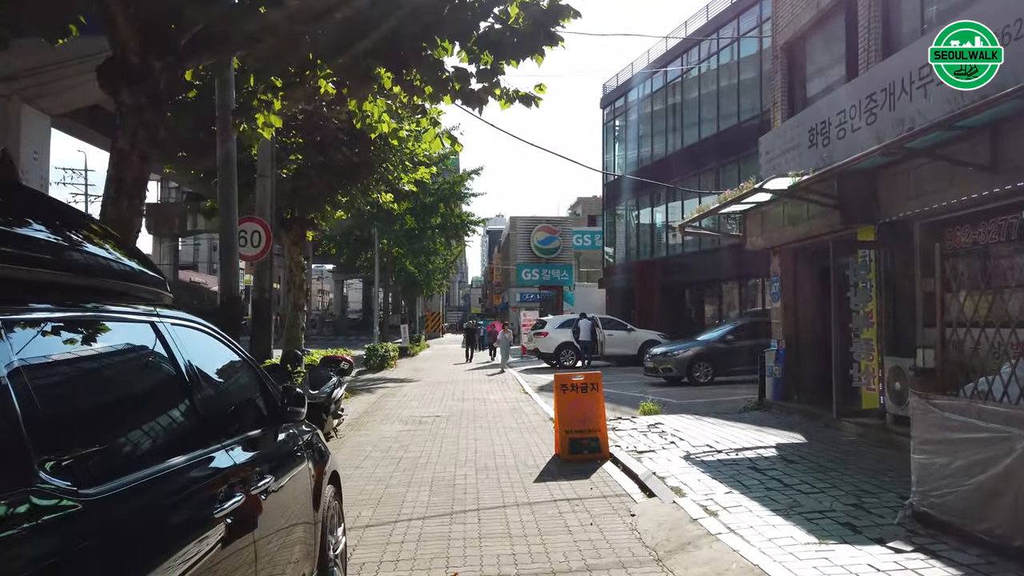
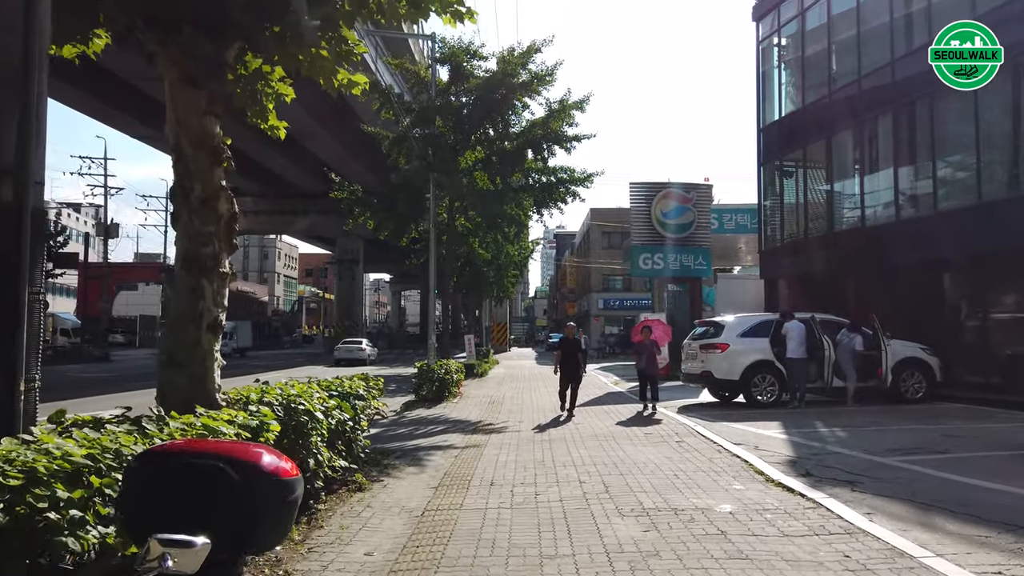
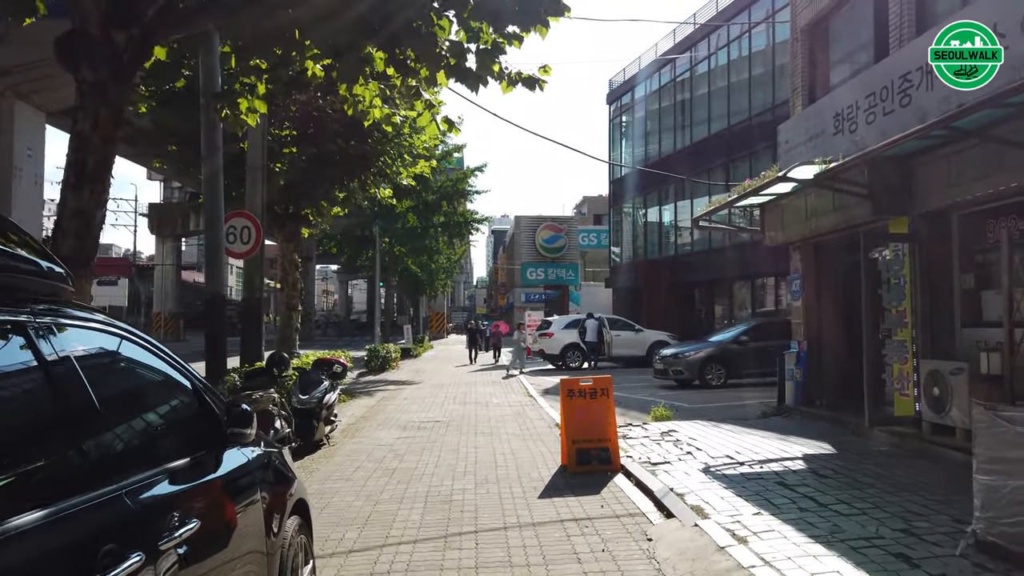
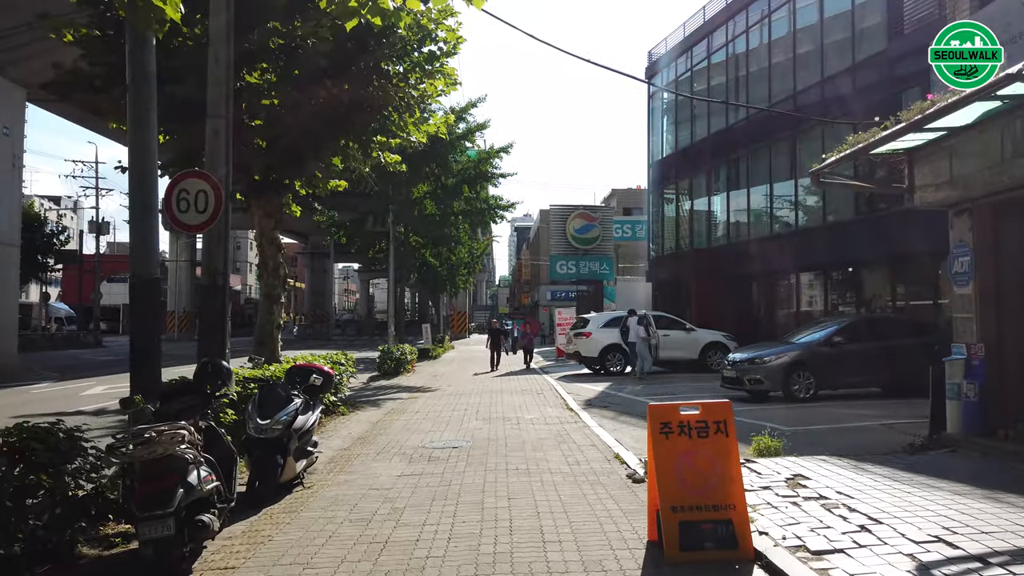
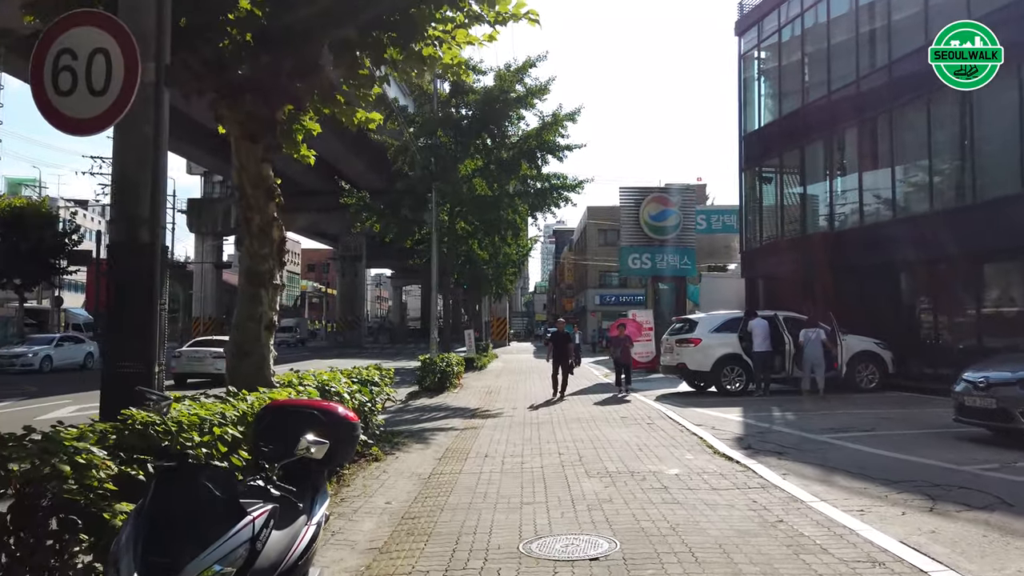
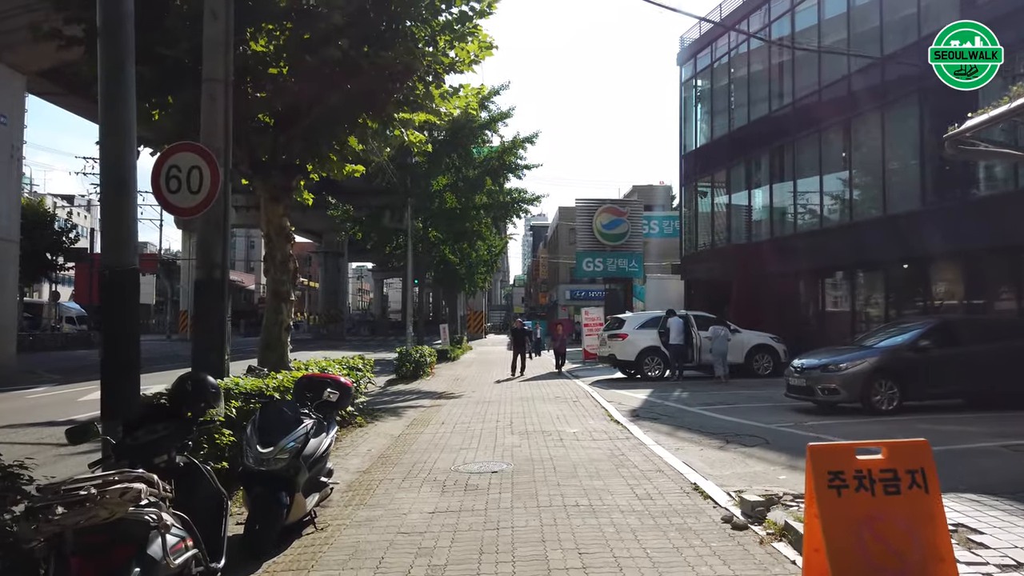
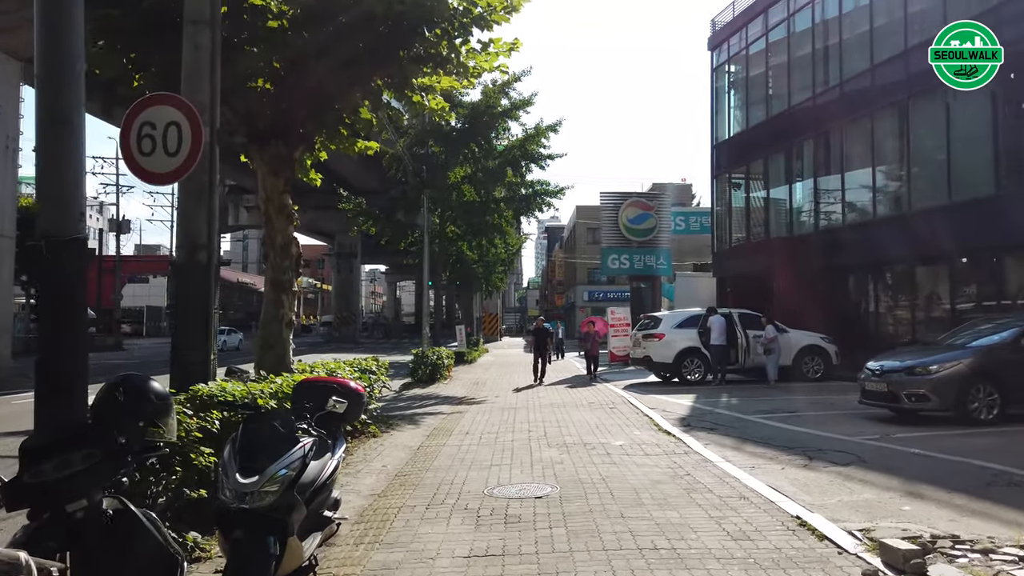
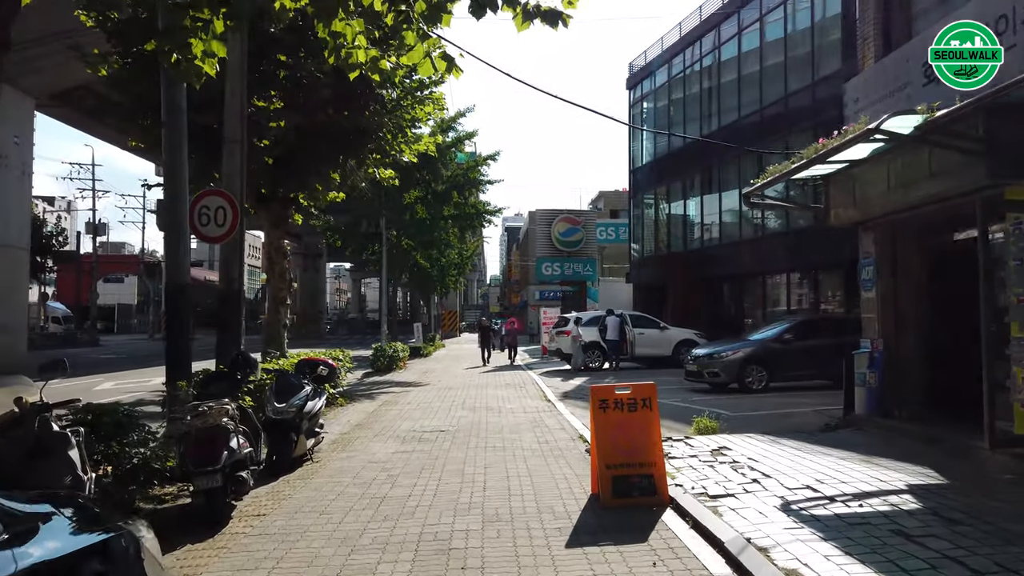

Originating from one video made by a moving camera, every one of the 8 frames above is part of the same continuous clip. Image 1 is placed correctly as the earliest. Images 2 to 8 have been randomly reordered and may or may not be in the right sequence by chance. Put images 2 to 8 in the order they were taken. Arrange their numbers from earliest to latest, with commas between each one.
3, 8, 4, 6, 7, 5, 2
